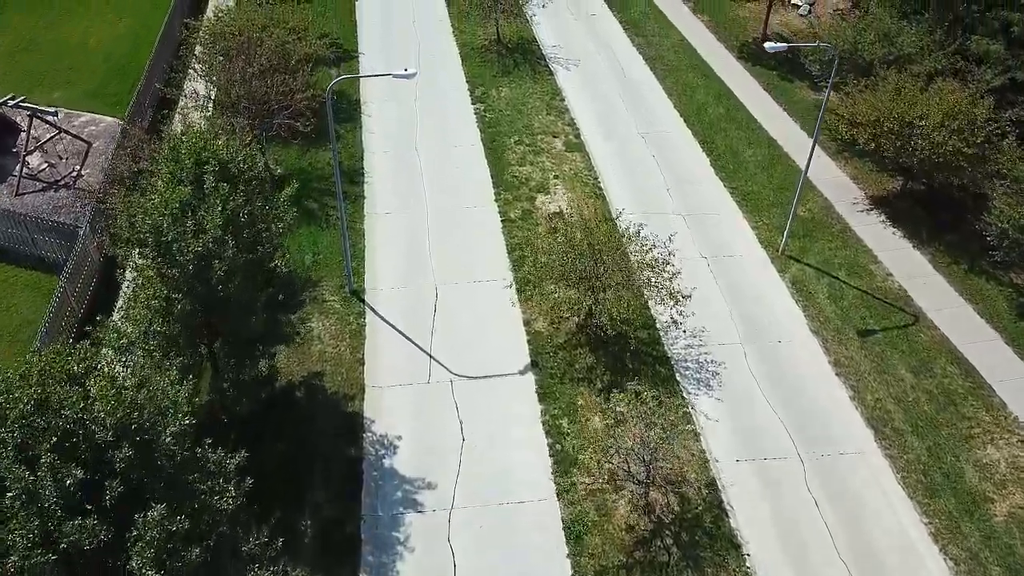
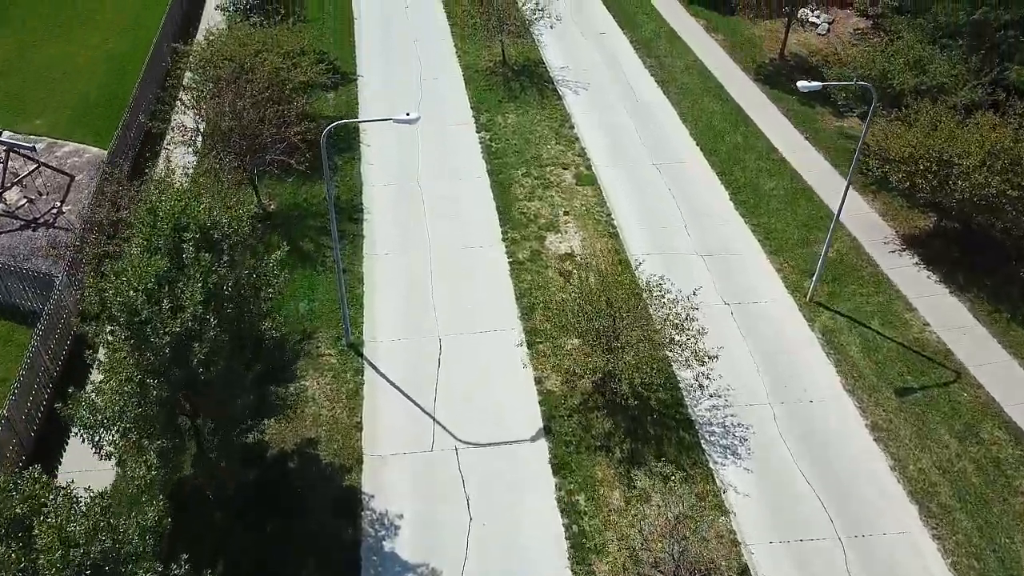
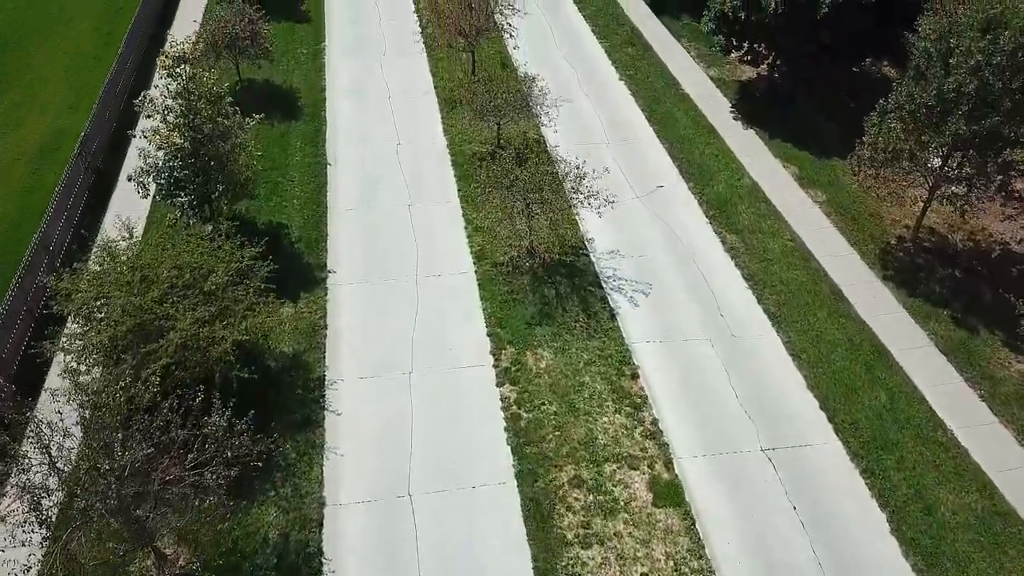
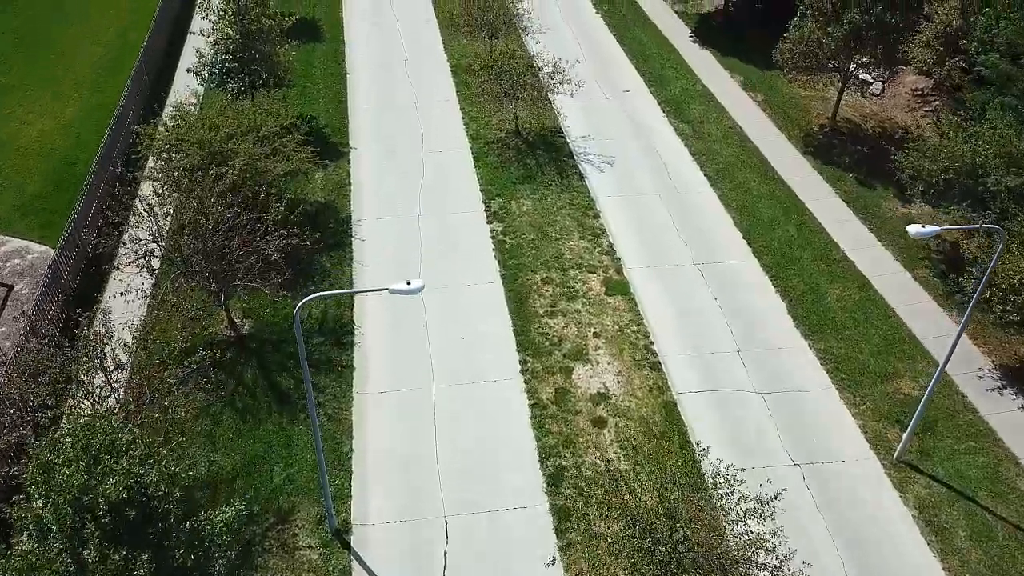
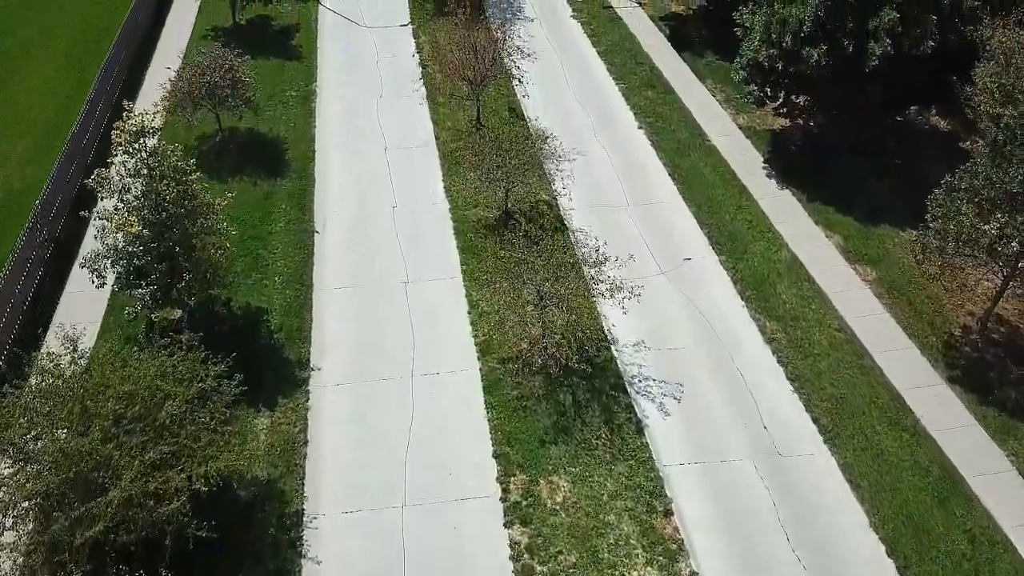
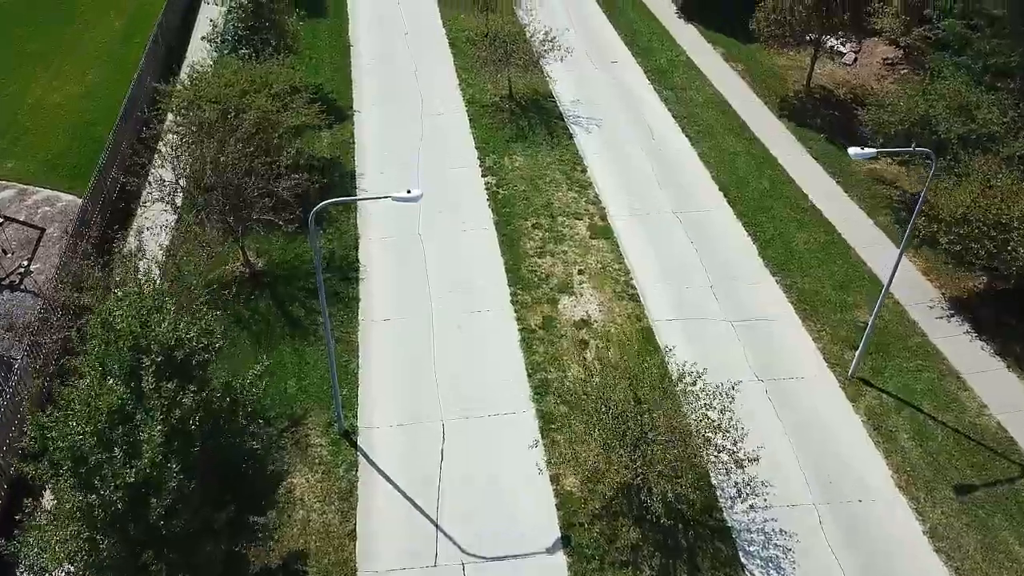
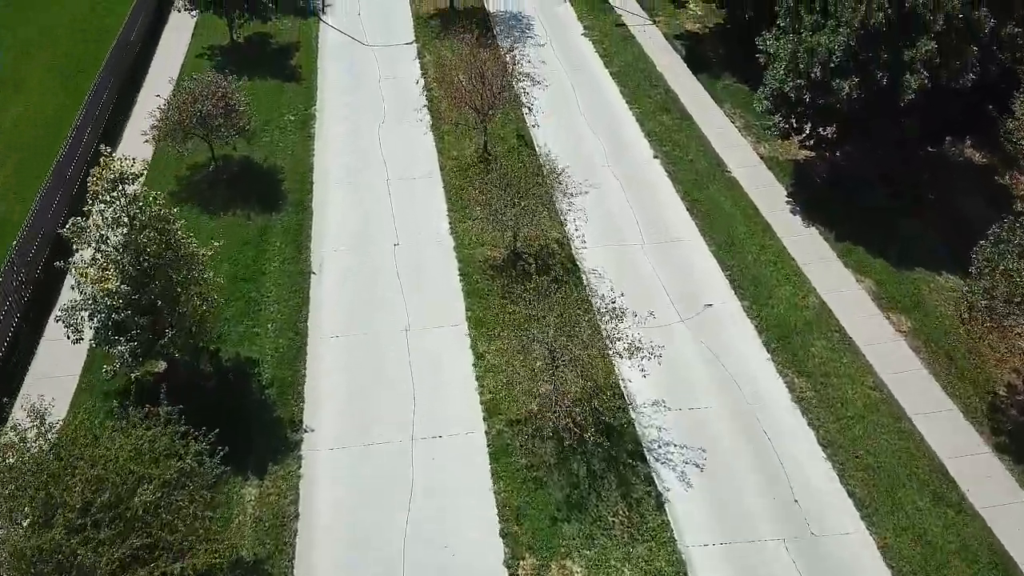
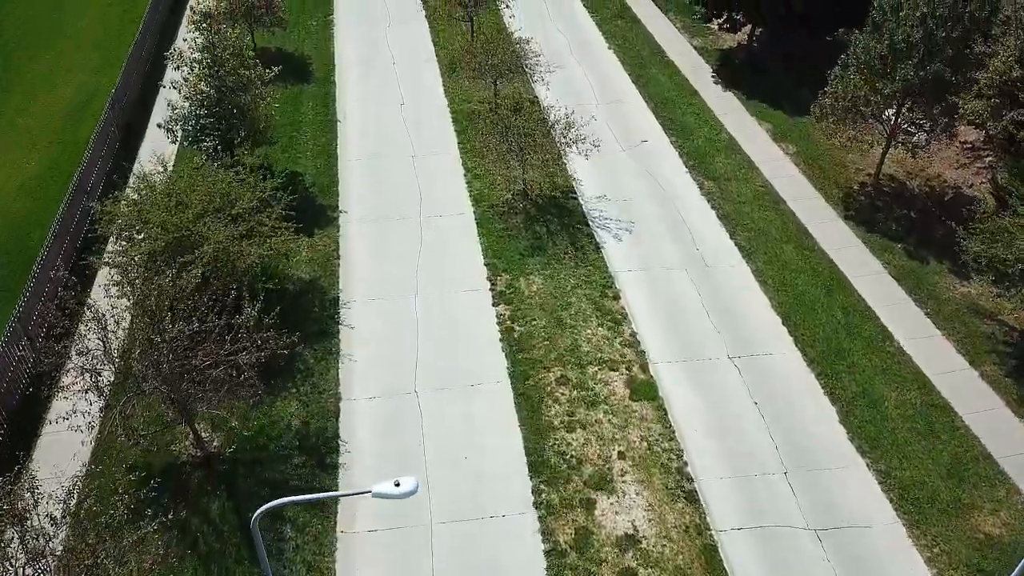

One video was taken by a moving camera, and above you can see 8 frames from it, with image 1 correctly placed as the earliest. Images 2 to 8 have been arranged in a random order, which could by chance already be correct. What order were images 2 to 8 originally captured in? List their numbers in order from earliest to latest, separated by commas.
2, 6, 4, 8, 3, 5, 7
